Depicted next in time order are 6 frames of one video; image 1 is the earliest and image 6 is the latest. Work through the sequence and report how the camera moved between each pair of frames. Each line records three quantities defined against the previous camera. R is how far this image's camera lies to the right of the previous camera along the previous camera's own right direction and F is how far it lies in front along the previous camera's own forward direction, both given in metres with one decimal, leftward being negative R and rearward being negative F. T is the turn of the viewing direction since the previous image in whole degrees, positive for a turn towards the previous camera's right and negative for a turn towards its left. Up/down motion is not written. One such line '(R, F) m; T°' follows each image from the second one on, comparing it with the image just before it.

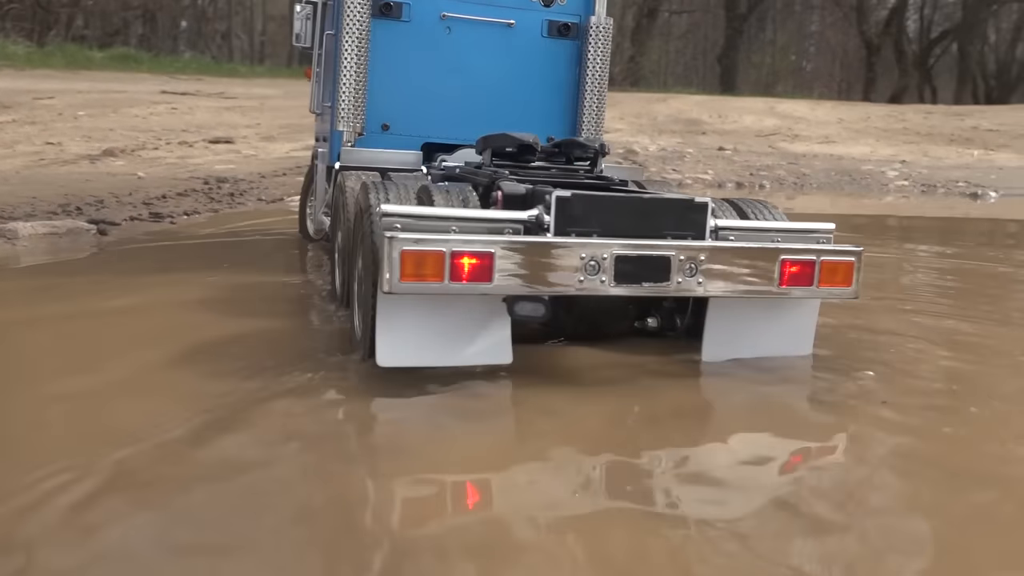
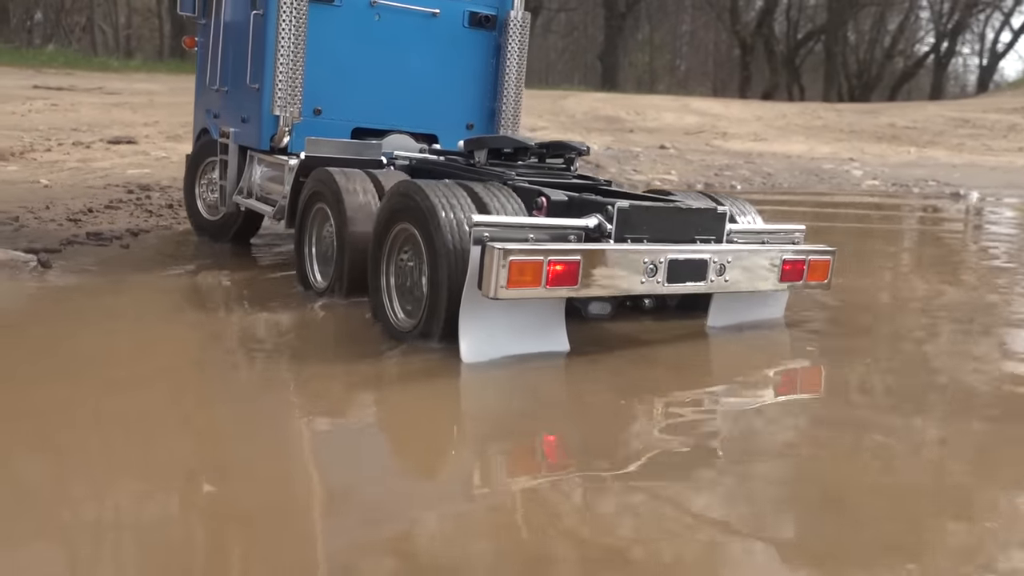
(-0.7, +1.0) m; +7°
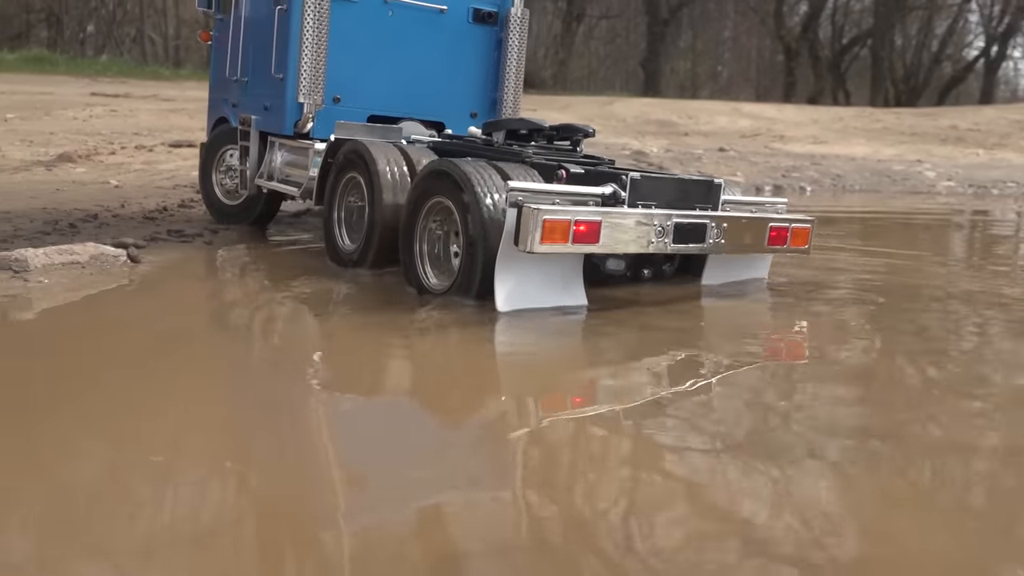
(-0.2, +0.1) m; -2°
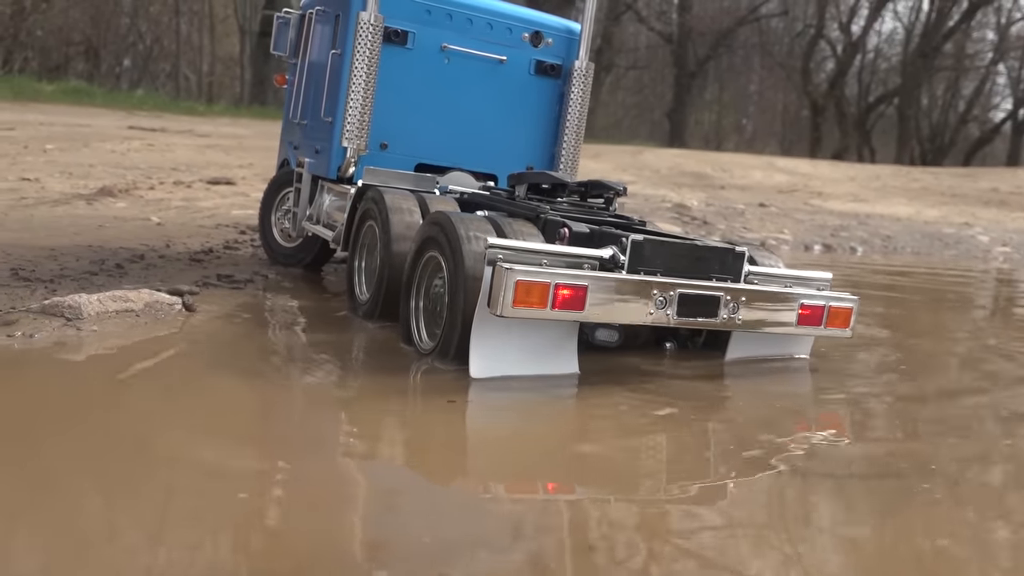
(-0.2, +0.2) m; -1°
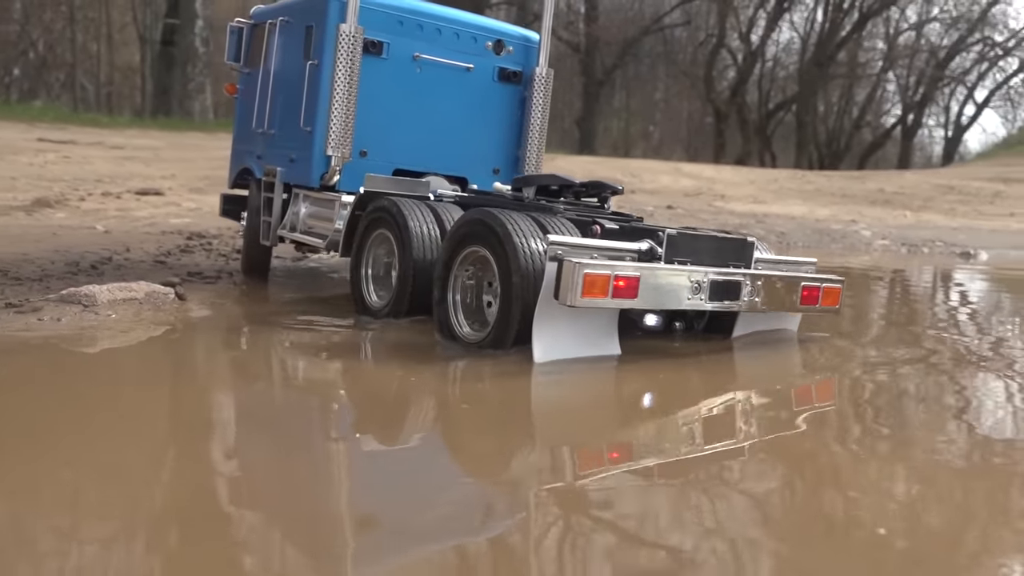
(-0.2, -0.6) m; +5°
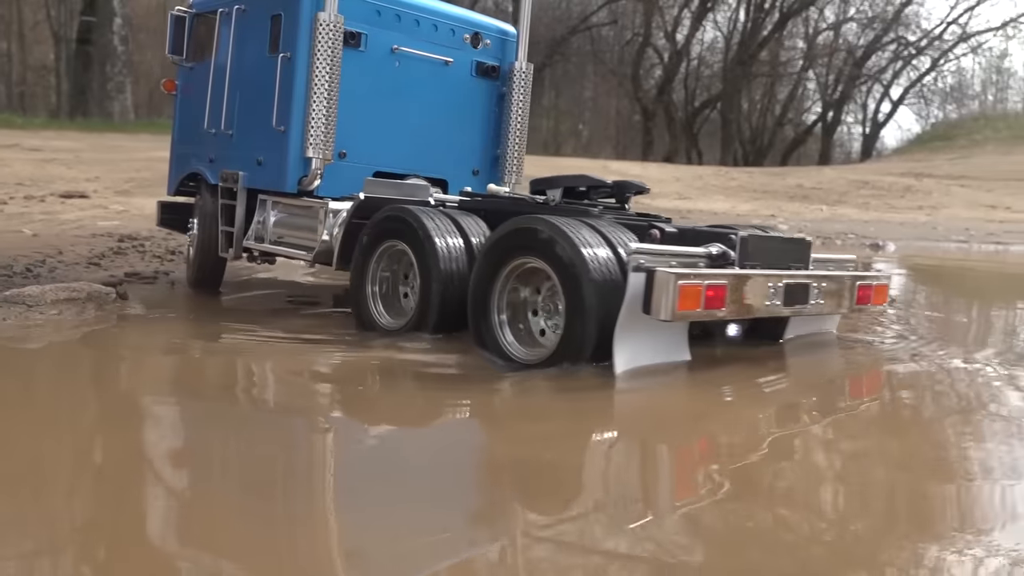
(0.0, -0.2) m; +4°
